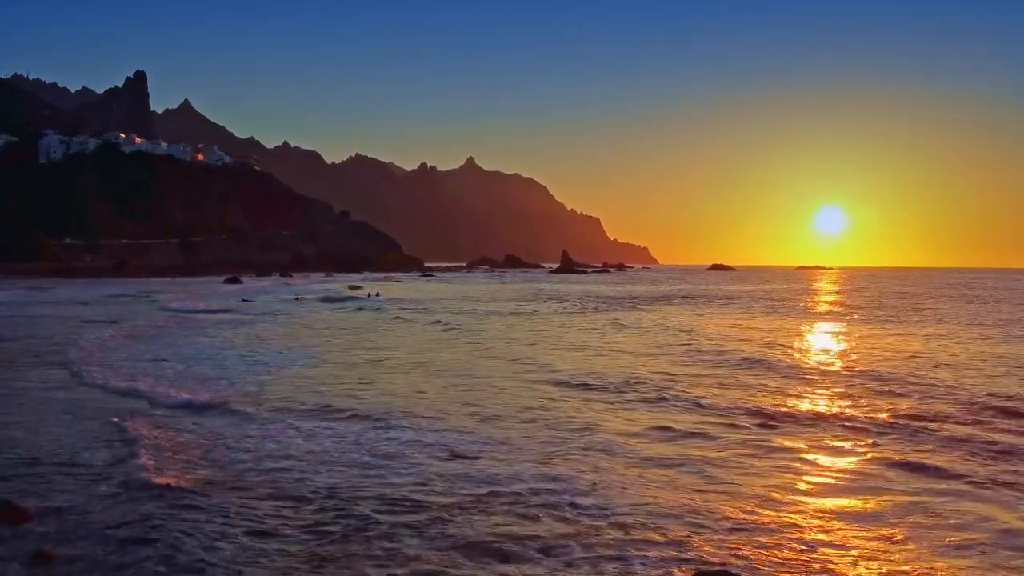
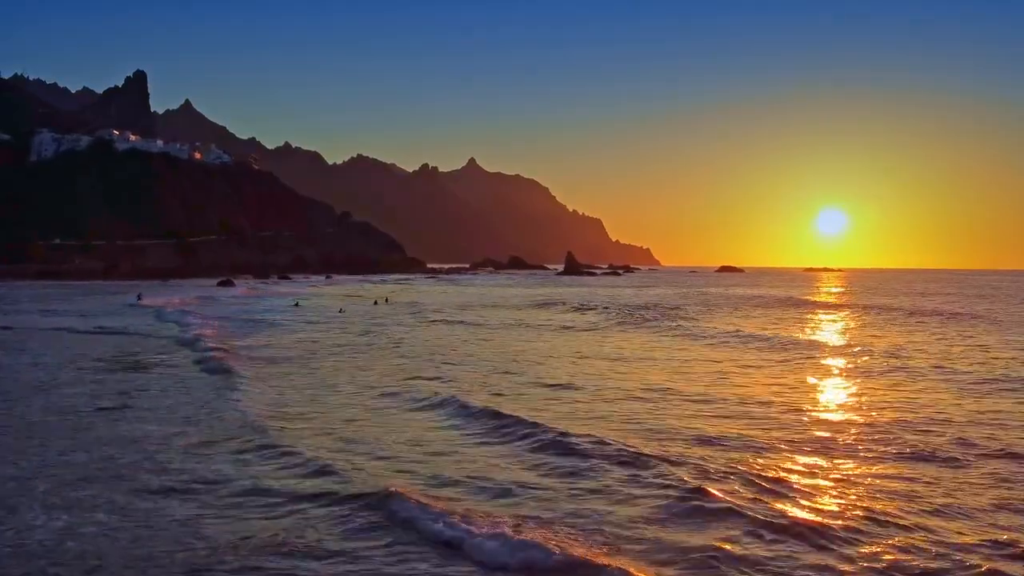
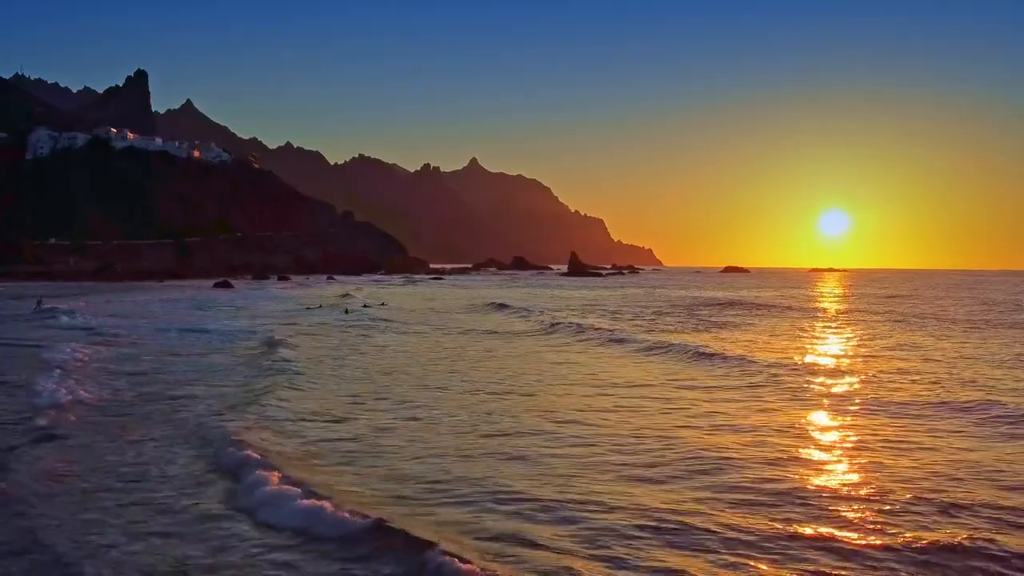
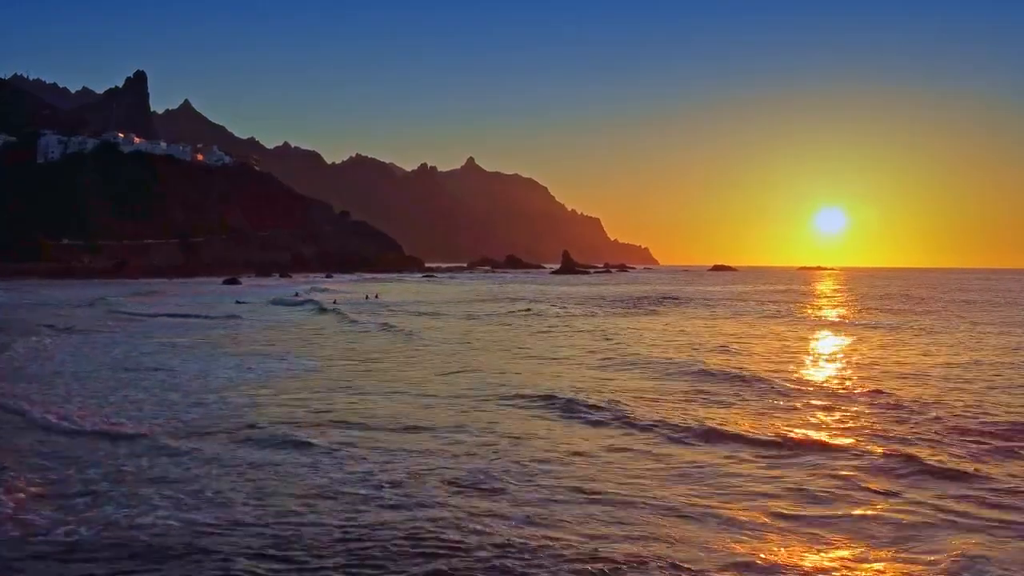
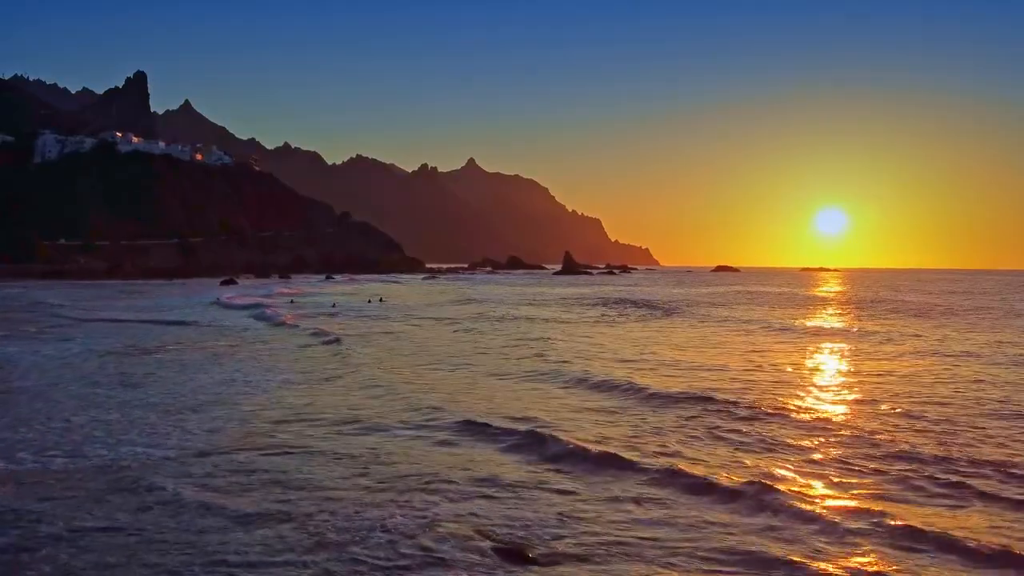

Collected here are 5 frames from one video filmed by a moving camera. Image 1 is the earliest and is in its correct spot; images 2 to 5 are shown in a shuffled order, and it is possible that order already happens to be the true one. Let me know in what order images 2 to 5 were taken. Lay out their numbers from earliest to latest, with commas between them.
4, 5, 2, 3
